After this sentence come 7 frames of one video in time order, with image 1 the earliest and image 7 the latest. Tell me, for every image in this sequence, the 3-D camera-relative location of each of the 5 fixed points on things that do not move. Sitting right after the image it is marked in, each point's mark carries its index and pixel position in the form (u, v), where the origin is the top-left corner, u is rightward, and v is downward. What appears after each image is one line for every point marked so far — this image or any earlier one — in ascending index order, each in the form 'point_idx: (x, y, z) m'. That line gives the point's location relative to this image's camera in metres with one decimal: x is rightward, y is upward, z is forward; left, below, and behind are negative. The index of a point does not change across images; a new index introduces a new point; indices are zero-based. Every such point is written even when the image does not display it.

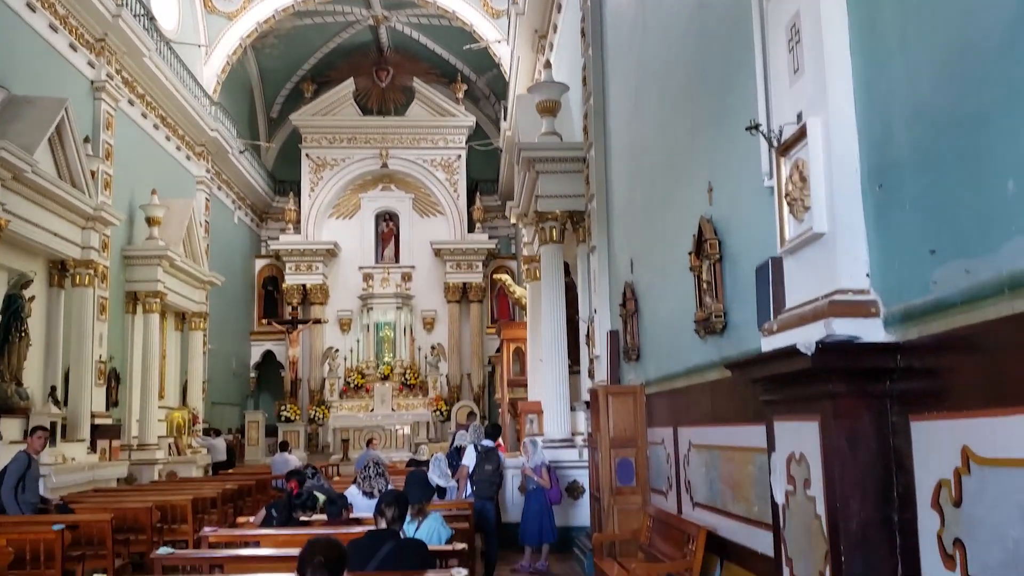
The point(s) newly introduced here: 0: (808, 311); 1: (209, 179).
0: (+0.8, -0.1, +2.8) m
1: (-5.2, +1.9, +17.3) m
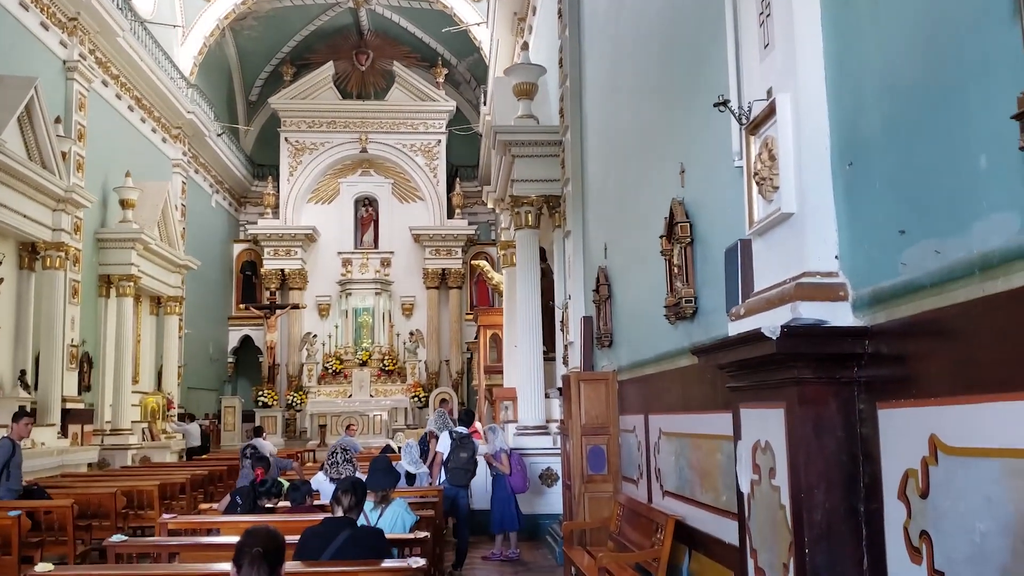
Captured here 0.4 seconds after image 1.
0: (+0.7, 0.0, +2.7) m
1: (-5.6, +2.2, +17.1) m
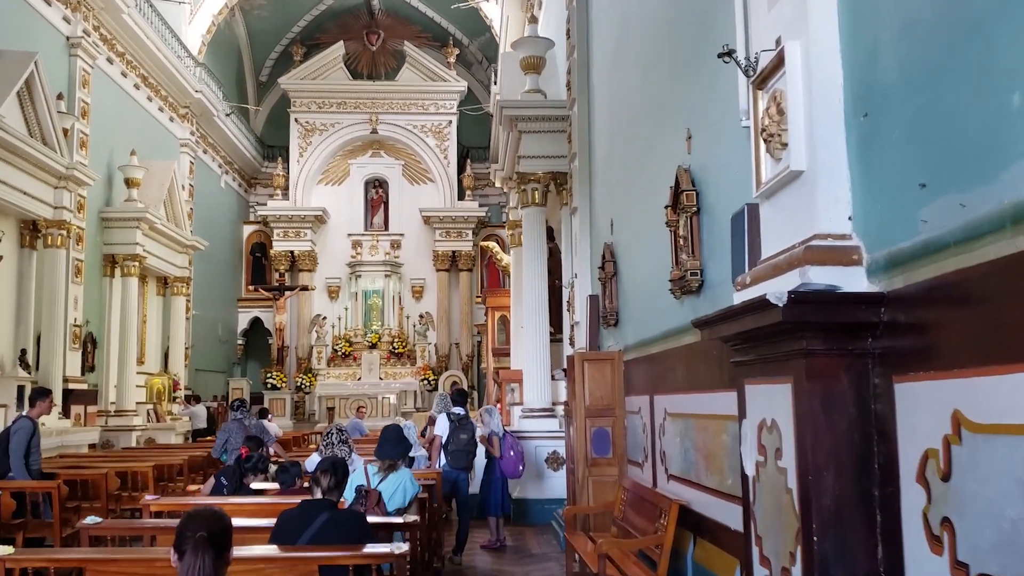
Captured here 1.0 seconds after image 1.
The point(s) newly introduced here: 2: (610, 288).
0: (+0.7, +0.1, +2.5) m
1: (-5.4, +2.5, +16.9) m
2: (+0.6, 0.0, +6.1) m
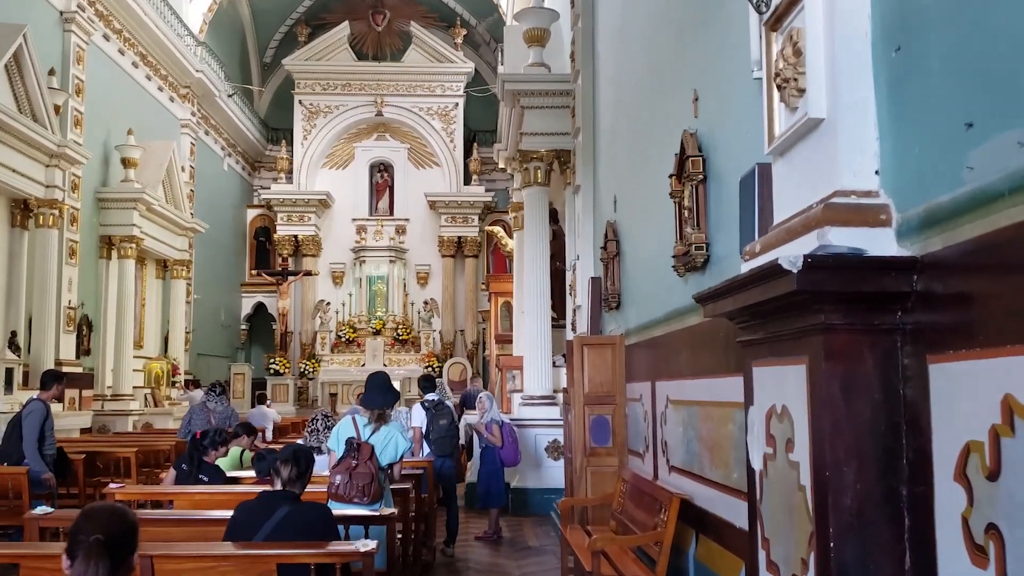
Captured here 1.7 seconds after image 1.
0: (+0.6, +0.1, +2.2) m
1: (-5.3, +2.8, +16.6) m
2: (+0.6, +0.1, +5.8) m
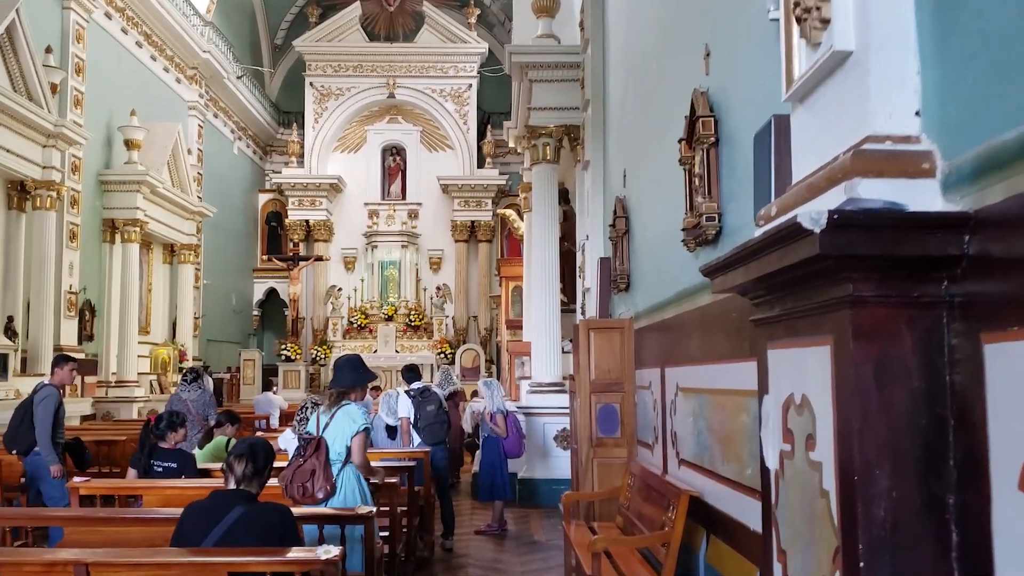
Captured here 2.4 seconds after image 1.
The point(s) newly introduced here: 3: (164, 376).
0: (+0.6, +0.2, +1.8) m
1: (-5.1, +3.0, +16.4) m
2: (+0.6, +0.2, +5.4) m
3: (-4.7, -1.2, +13.7) m
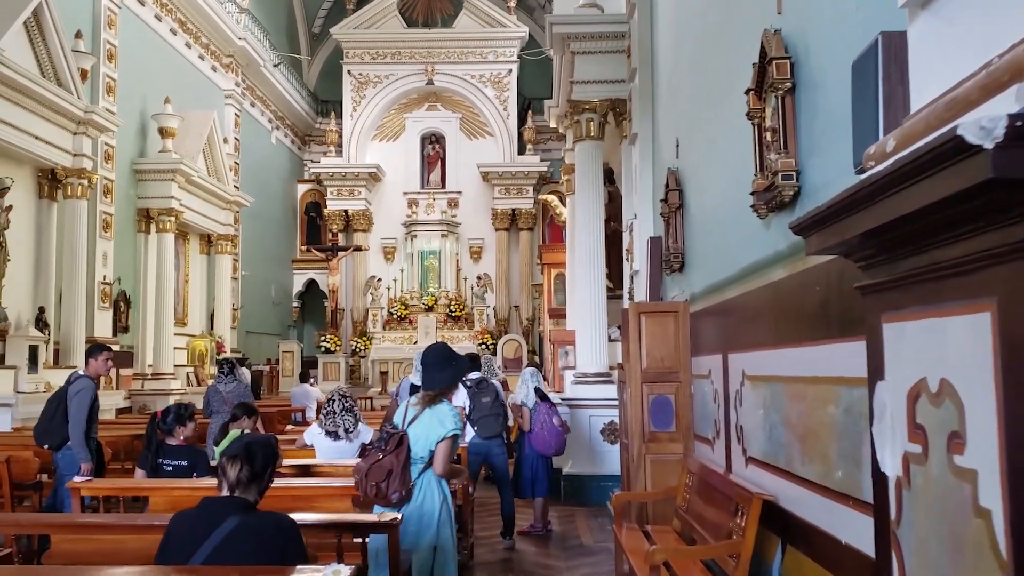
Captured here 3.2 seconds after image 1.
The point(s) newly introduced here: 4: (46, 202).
0: (+0.6, +0.3, +1.3) m
1: (-4.4, +3.1, +16.1) m
2: (+0.8, +0.3, +5.0) m
3: (-4.2, -1.1, +13.5) m
4: (-4.7, +0.9, +10.2) m
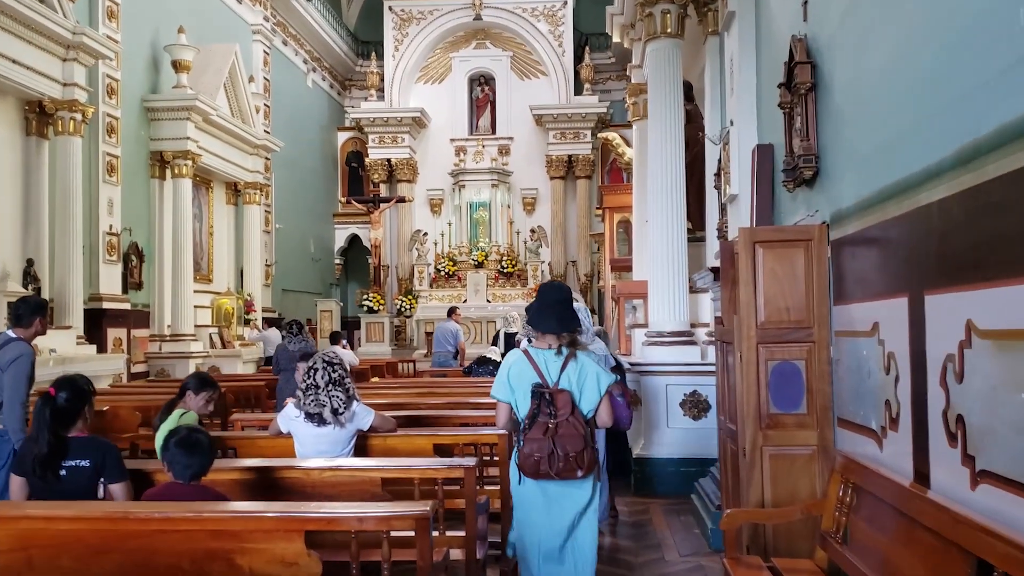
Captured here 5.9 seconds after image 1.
0: (+0.6, +0.4, -0.1) m
1: (-3.6, +3.8, +14.8) m
2: (+1.0, +0.6, +3.5) m
3: (-3.5, -0.5, +12.3) m
4: (-4.2, +1.3, +9.0) m
